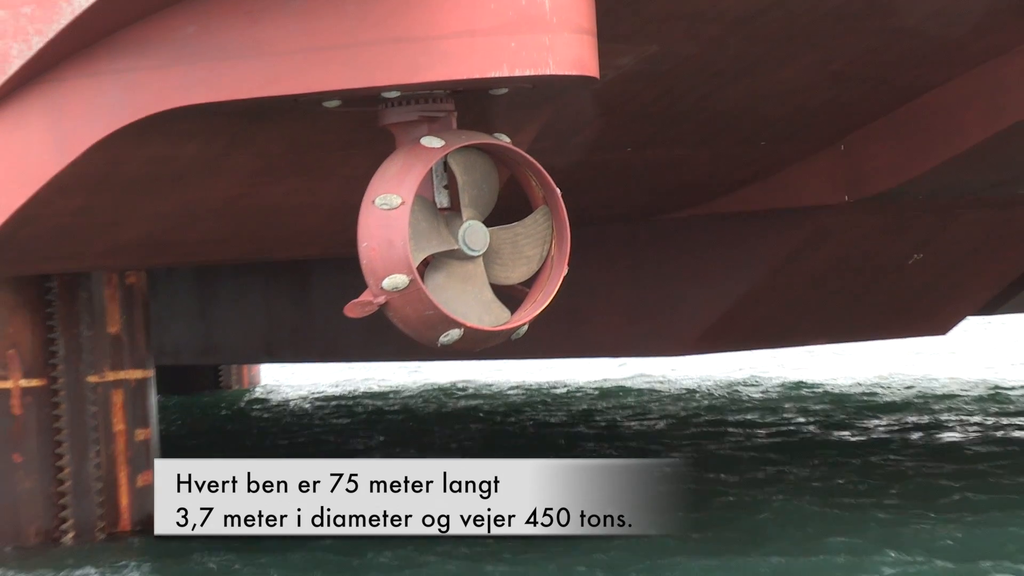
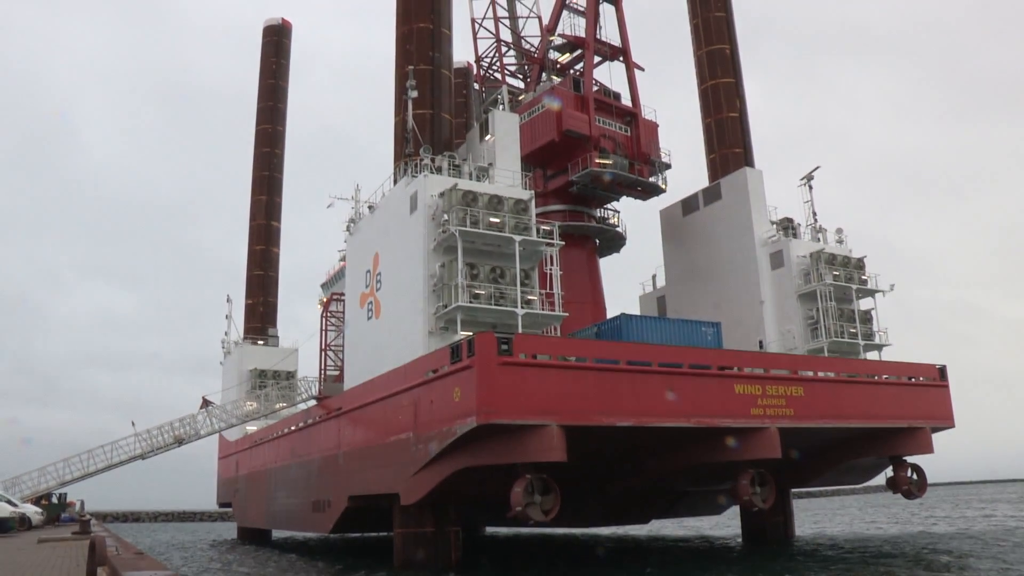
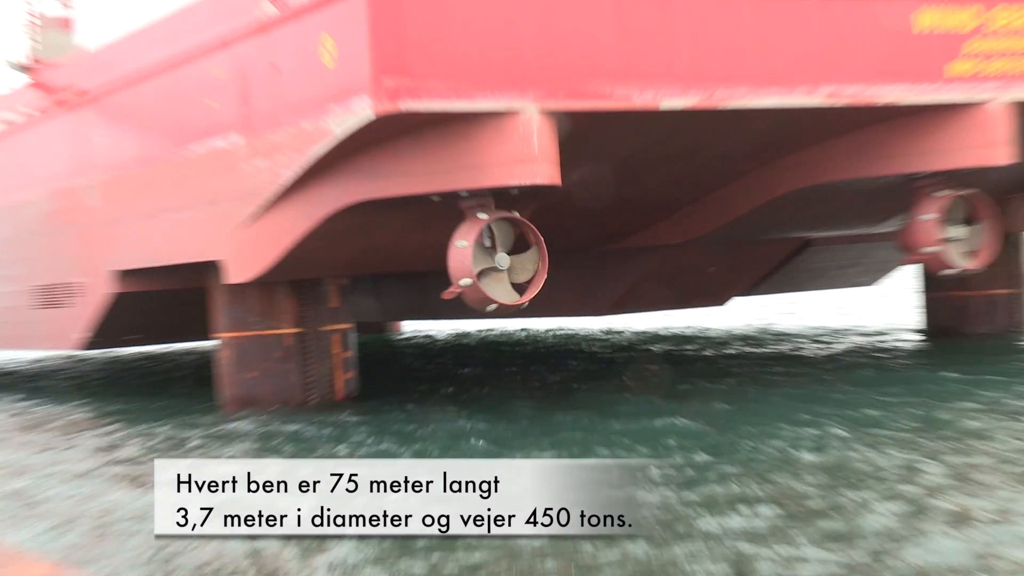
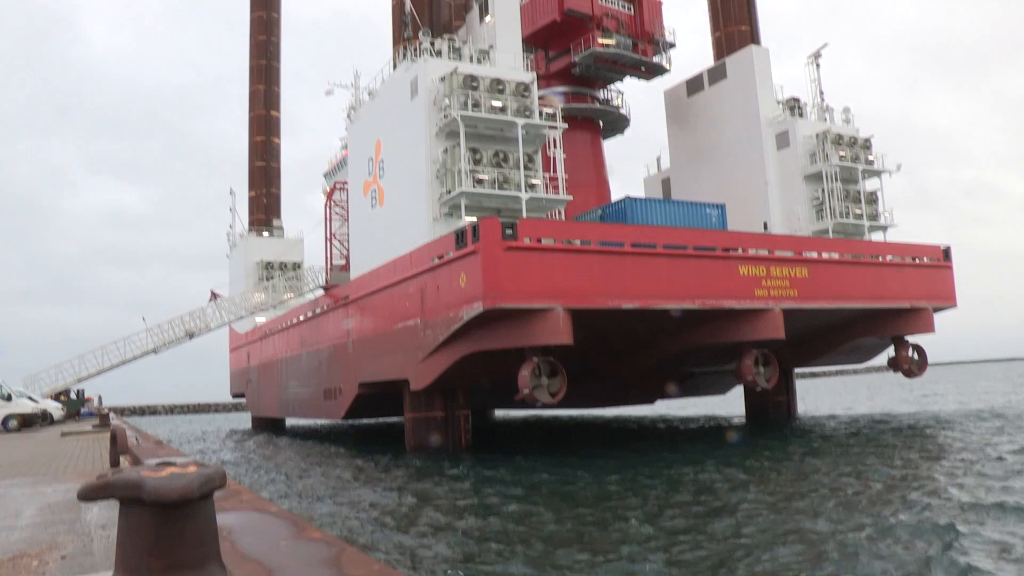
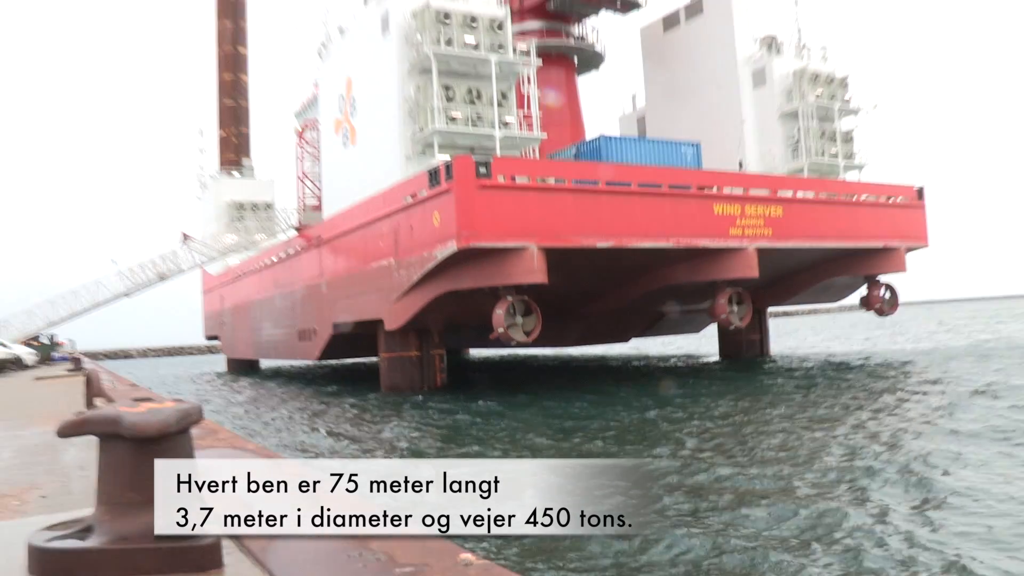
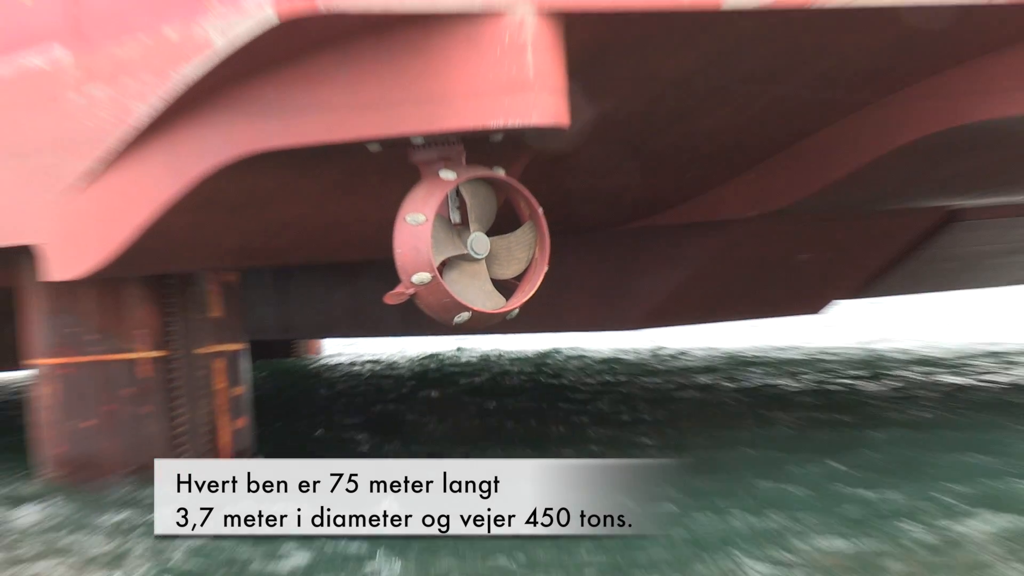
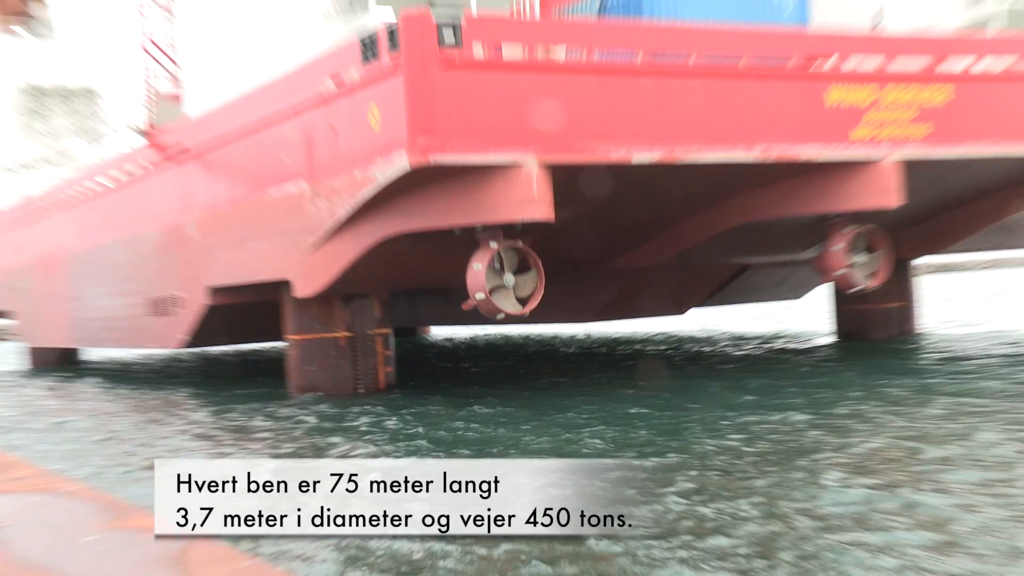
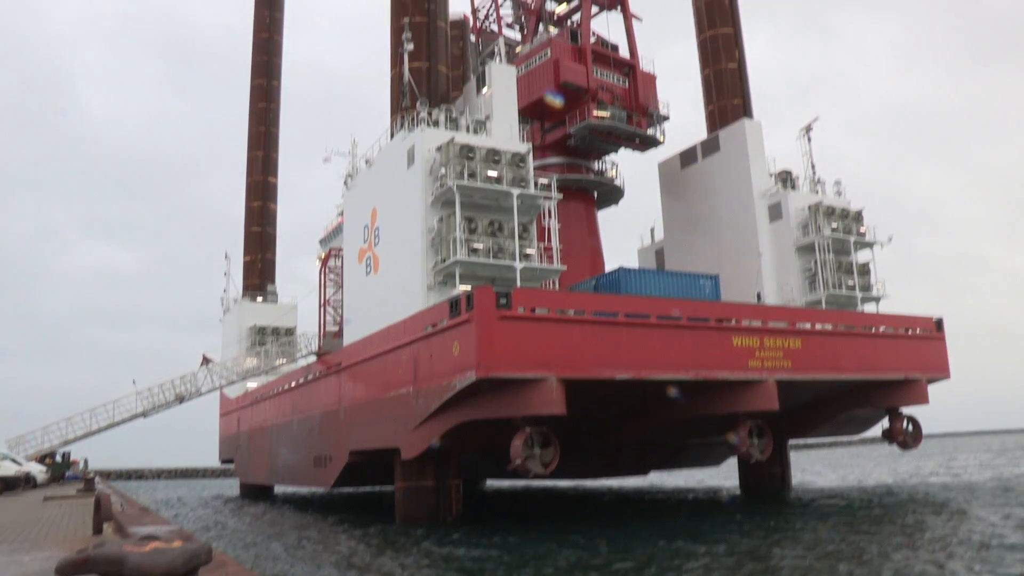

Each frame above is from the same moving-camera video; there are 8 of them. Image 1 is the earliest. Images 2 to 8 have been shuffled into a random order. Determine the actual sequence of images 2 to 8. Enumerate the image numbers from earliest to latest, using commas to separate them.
6, 3, 7, 5, 4, 8, 2
